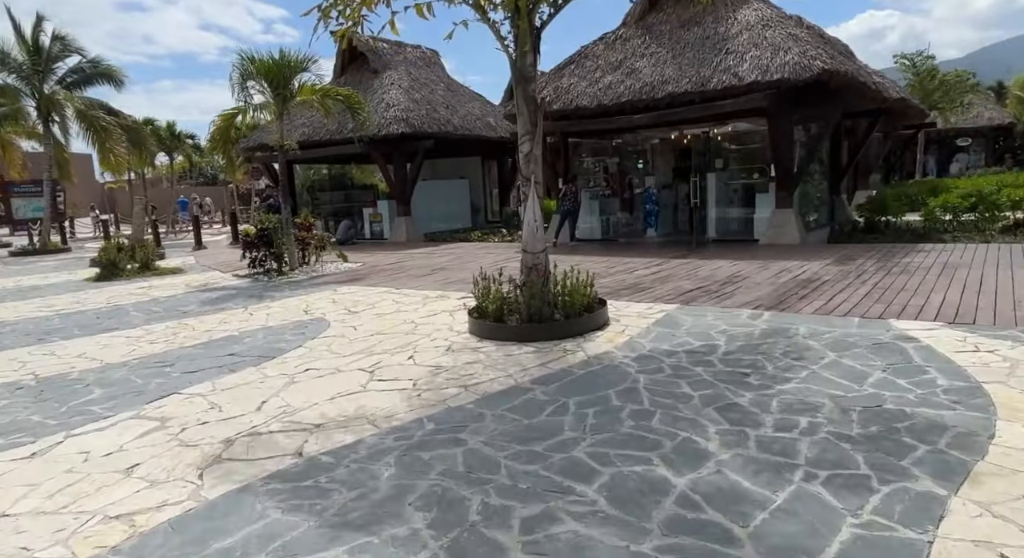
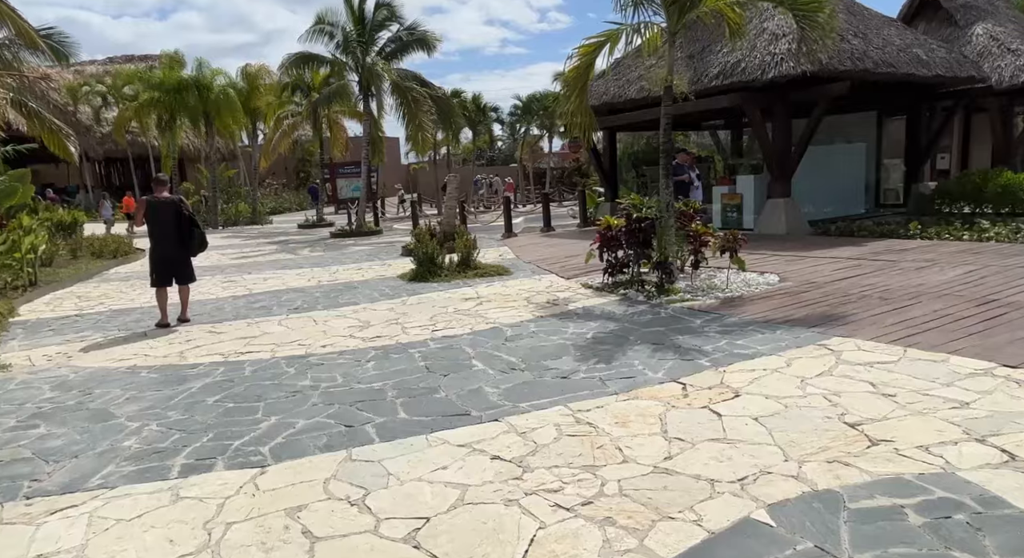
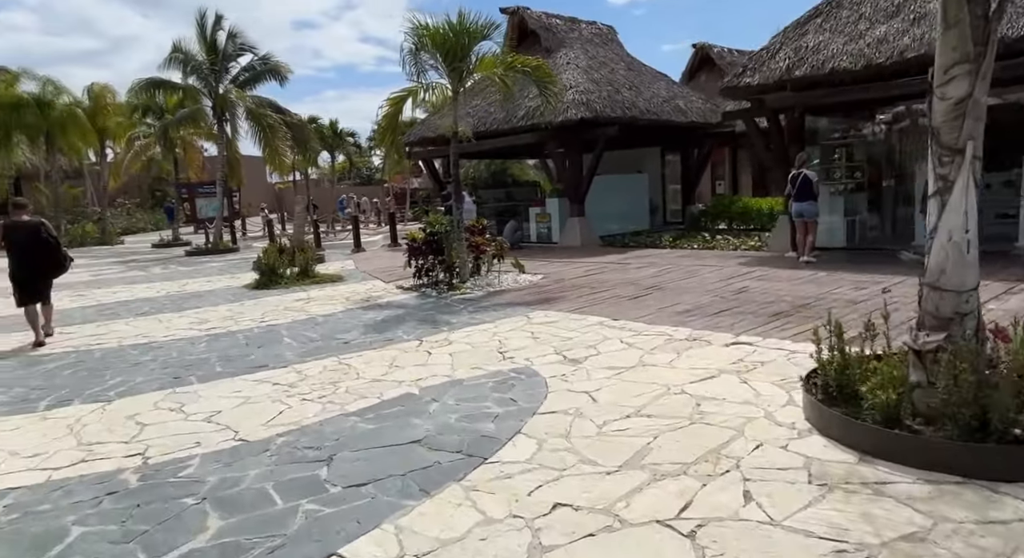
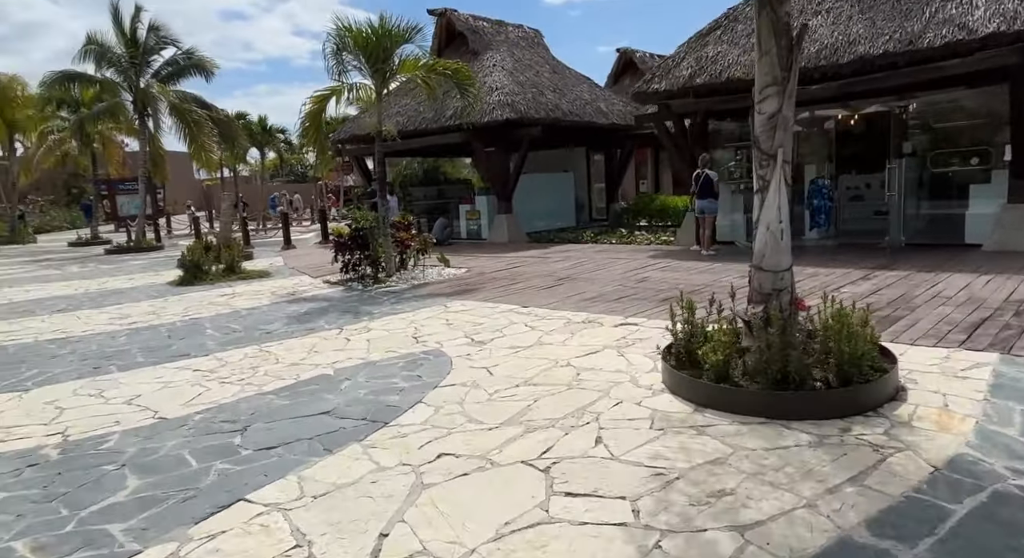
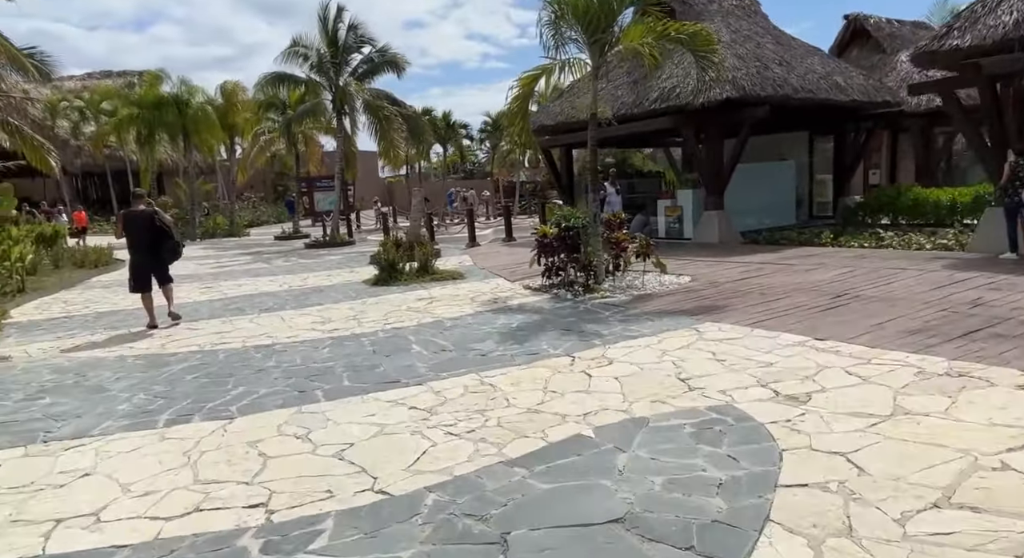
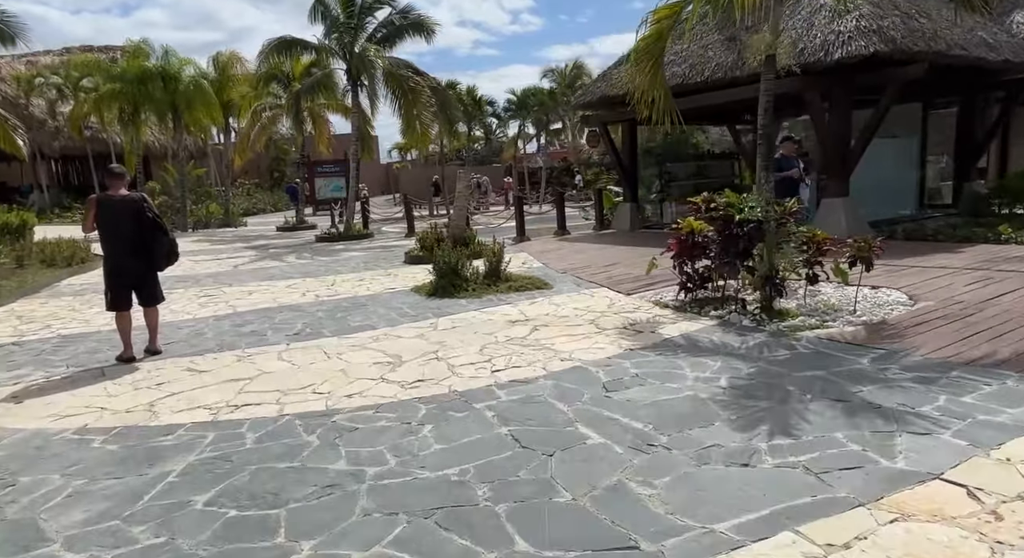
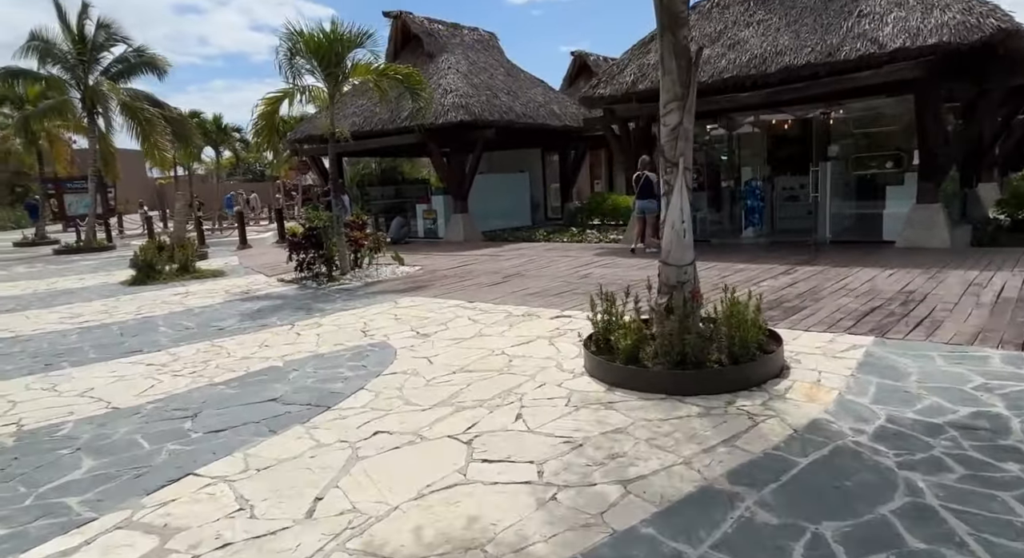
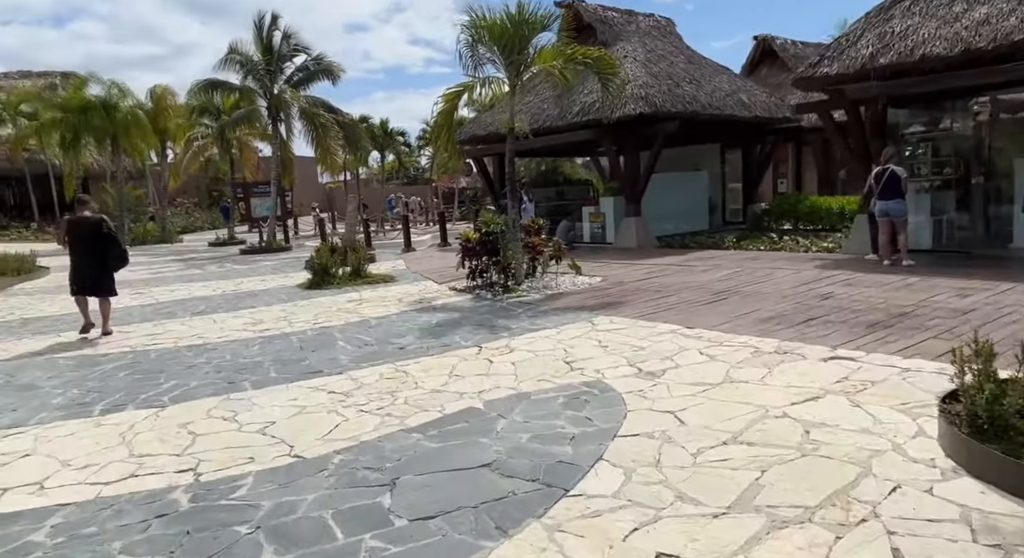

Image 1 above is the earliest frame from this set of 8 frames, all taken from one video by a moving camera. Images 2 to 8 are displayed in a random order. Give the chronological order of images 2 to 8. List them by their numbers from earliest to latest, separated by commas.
7, 4, 3, 8, 5, 2, 6
